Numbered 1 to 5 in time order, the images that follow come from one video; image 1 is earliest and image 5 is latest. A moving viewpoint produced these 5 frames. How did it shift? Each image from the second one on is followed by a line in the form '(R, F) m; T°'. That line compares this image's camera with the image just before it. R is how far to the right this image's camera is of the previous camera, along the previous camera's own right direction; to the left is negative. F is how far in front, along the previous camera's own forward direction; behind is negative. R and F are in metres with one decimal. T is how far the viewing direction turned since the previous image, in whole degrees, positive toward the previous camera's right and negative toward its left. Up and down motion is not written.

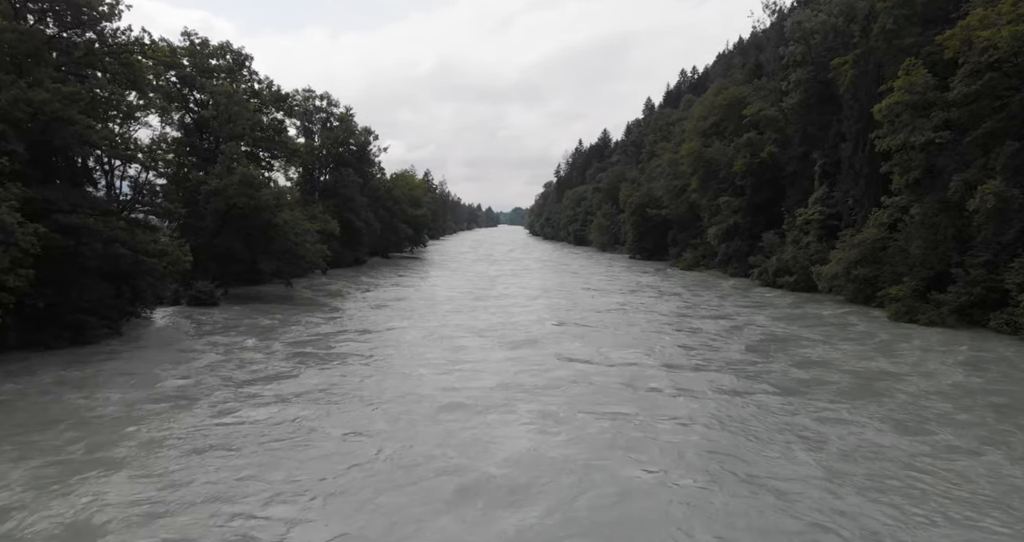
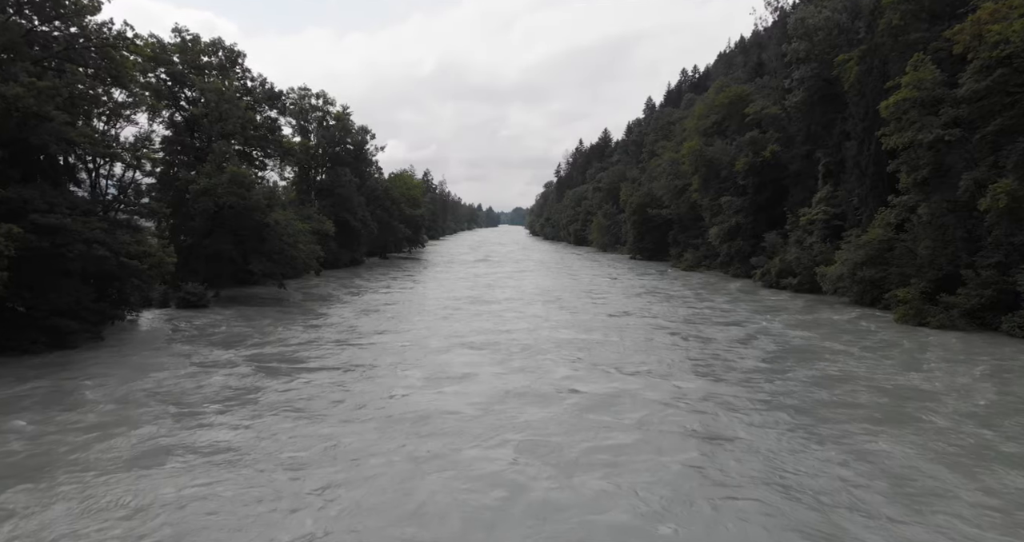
(+0.1, +0.5) m; 0°
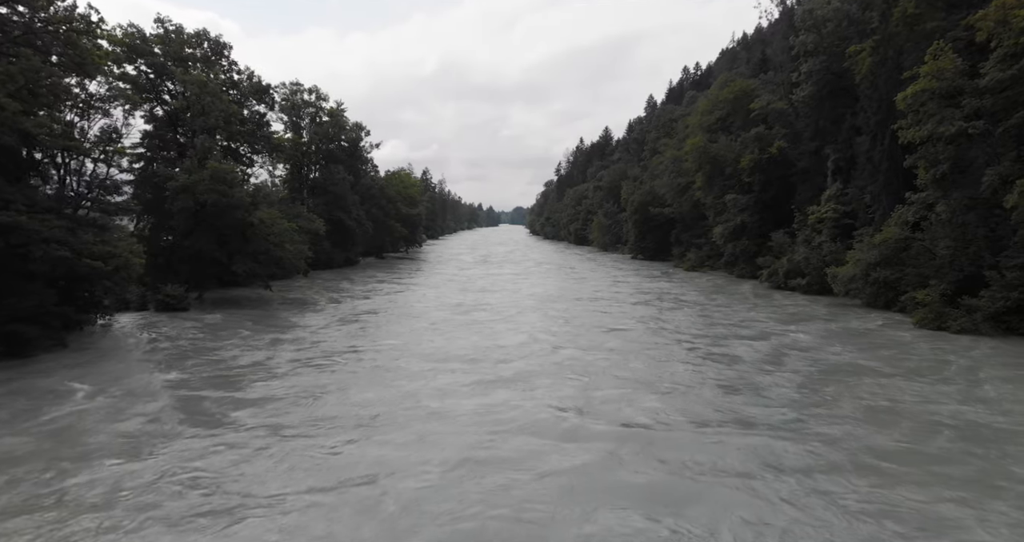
(+0.1, +1.1) m; 0°
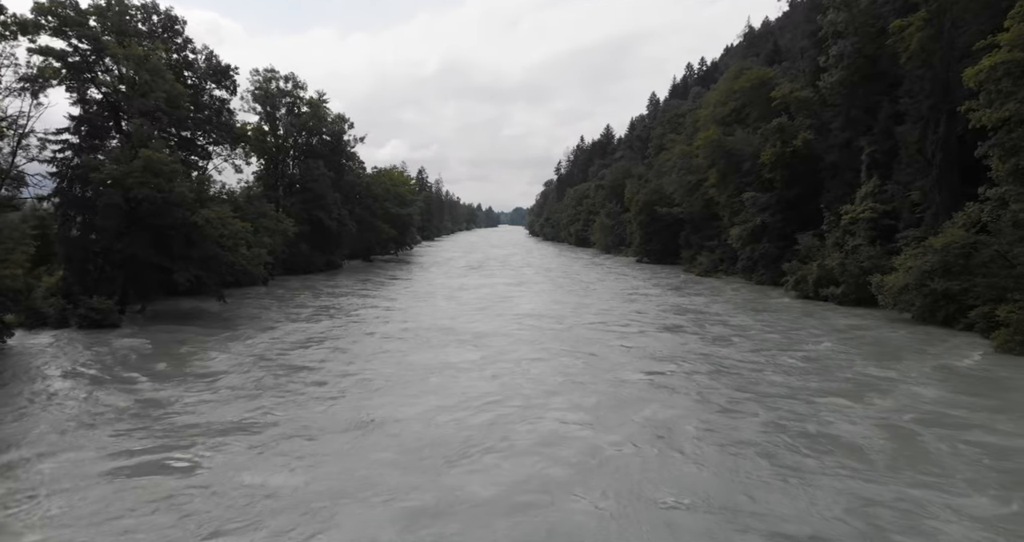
(+0.2, +3.3) m; 0°
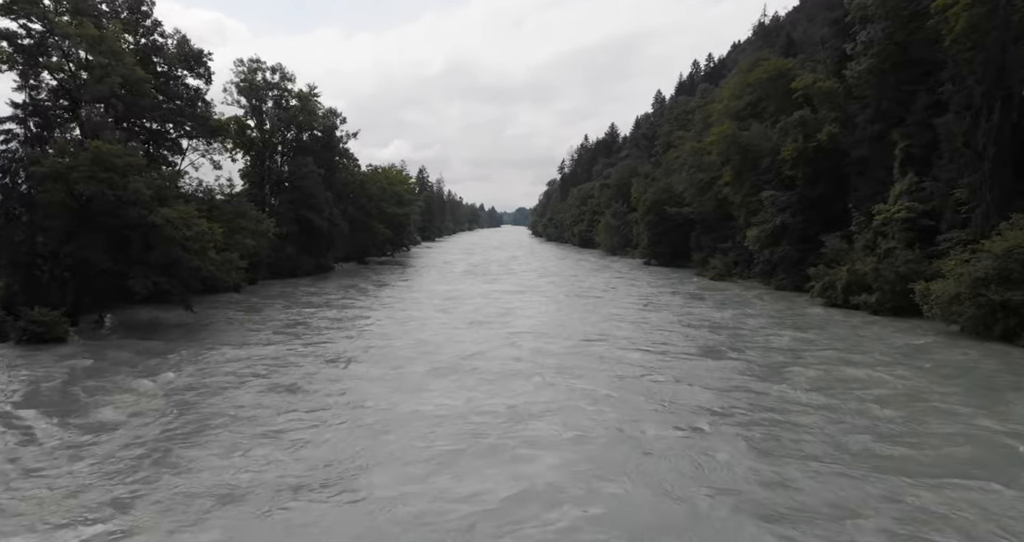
(+0.1, +2.1) m; 0°
